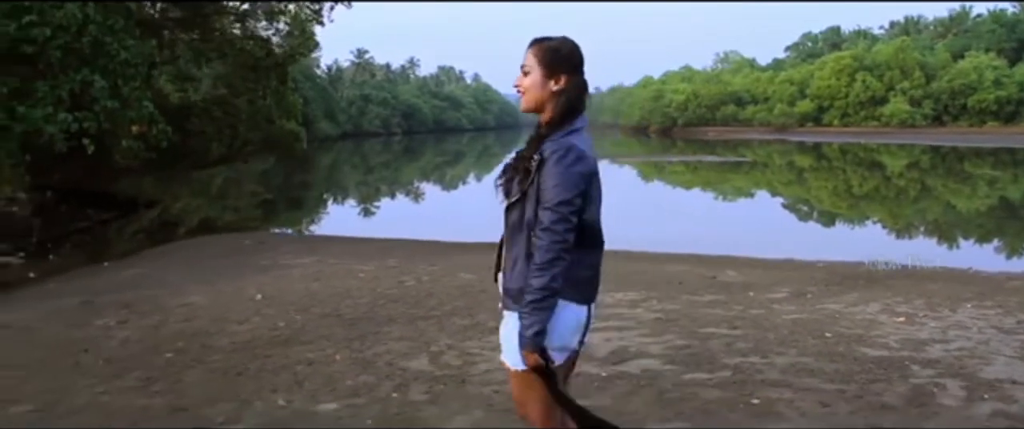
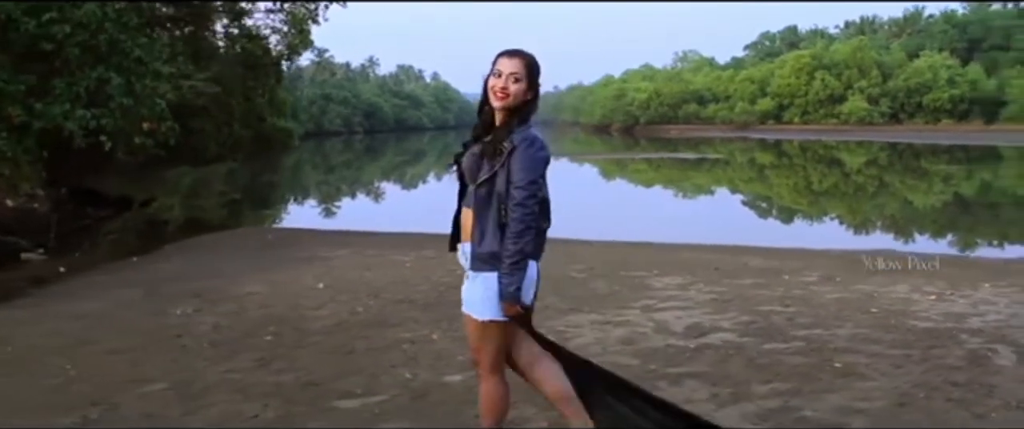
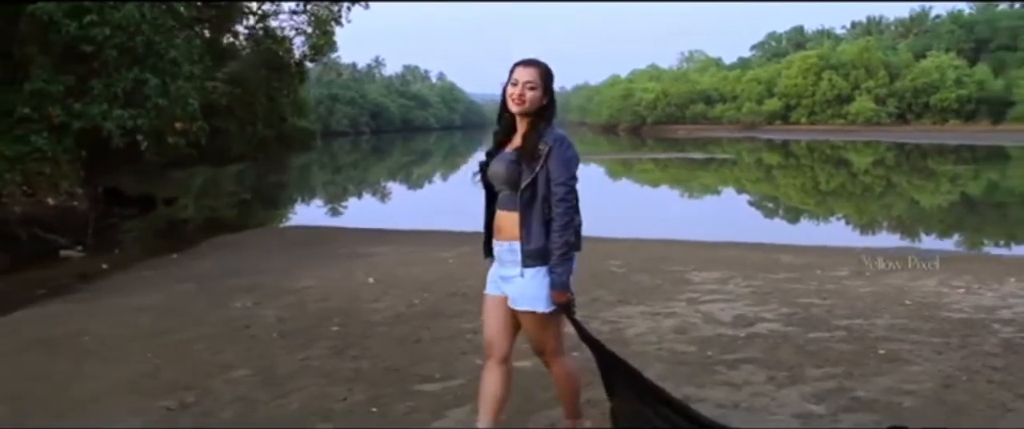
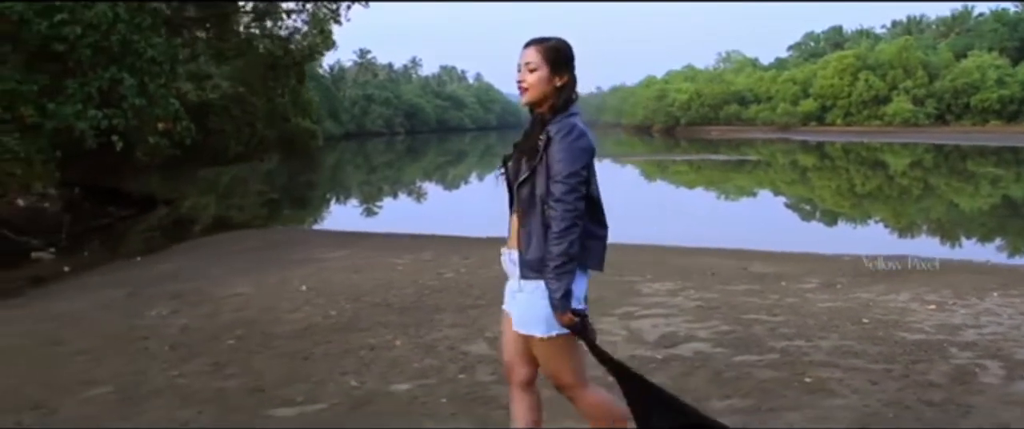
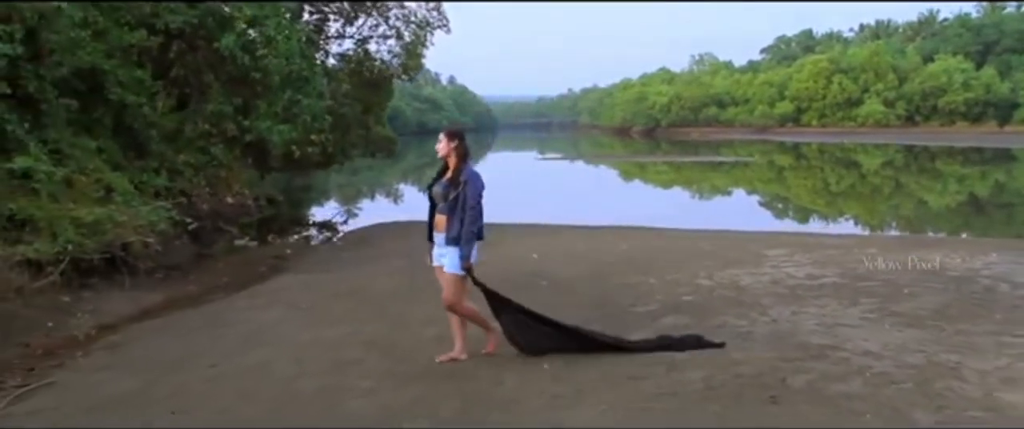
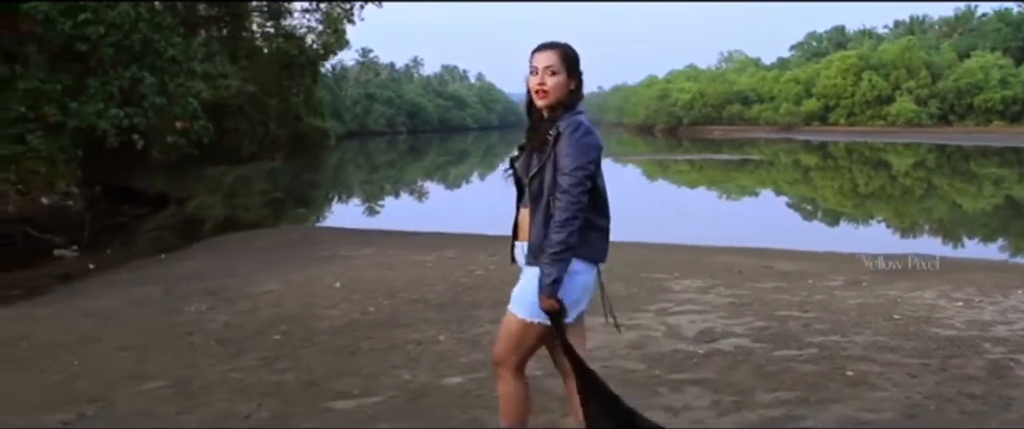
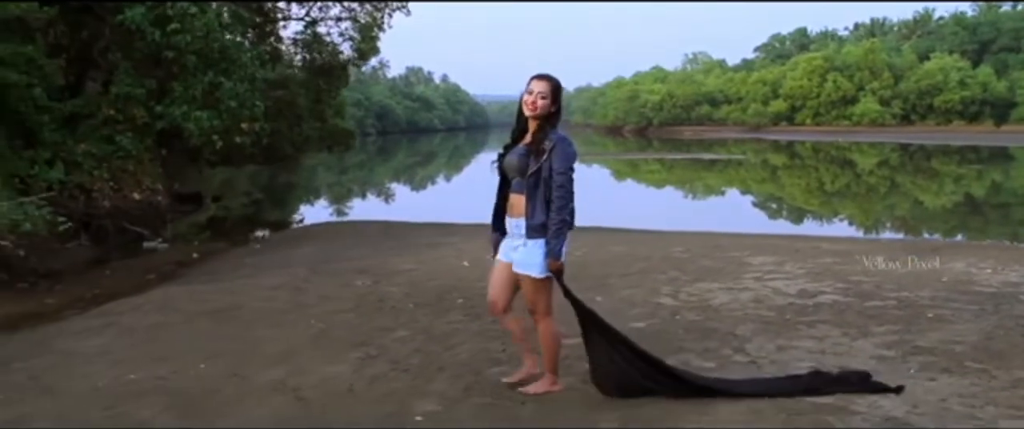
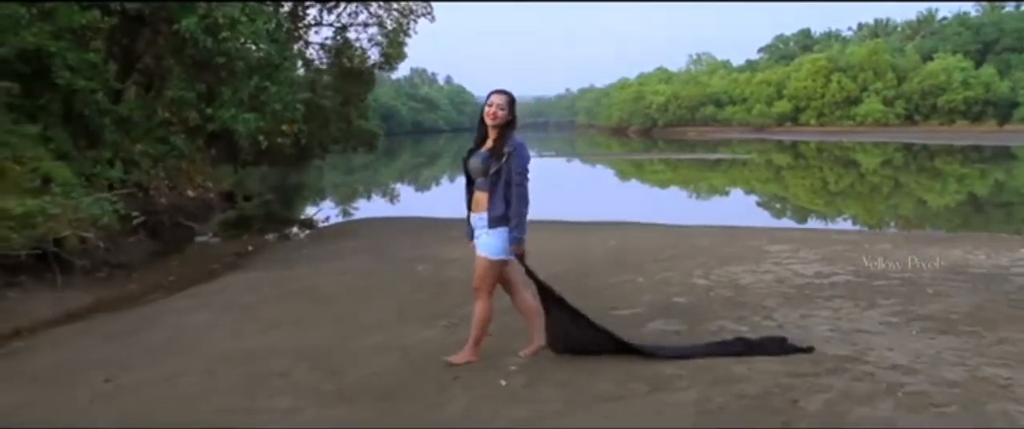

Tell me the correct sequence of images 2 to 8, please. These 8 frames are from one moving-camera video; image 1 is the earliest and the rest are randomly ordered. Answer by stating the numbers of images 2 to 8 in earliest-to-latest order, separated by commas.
4, 6, 2, 3, 7, 8, 5
